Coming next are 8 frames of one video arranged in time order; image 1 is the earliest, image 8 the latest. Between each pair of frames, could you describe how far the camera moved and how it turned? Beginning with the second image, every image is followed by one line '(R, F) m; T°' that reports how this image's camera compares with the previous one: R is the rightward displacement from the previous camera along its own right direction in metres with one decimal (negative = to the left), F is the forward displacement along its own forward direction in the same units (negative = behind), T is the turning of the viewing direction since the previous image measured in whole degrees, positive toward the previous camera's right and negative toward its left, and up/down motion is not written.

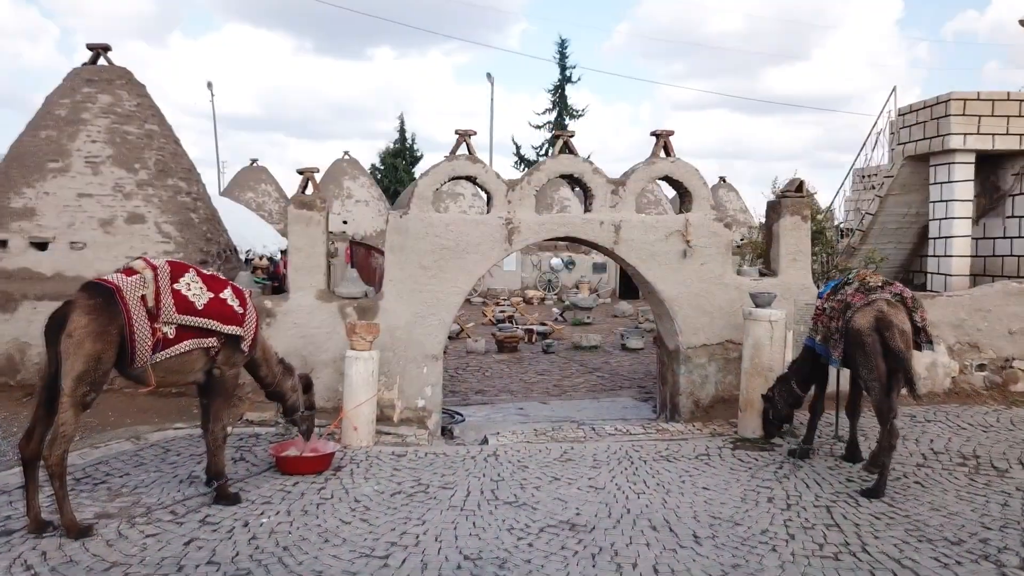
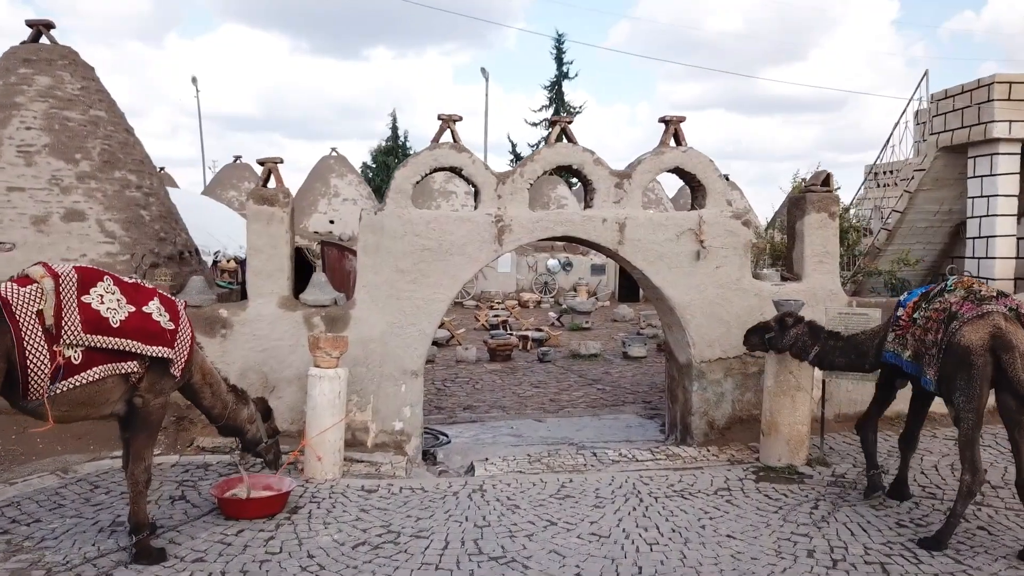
(+0.1, +0.8) m; 0°
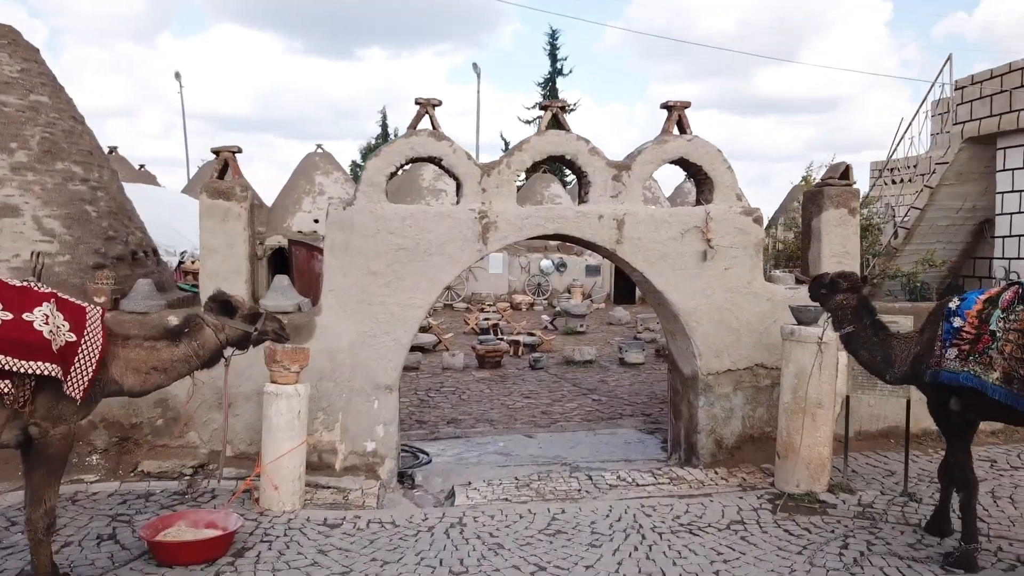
(+0.1, +0.6) m; 0°
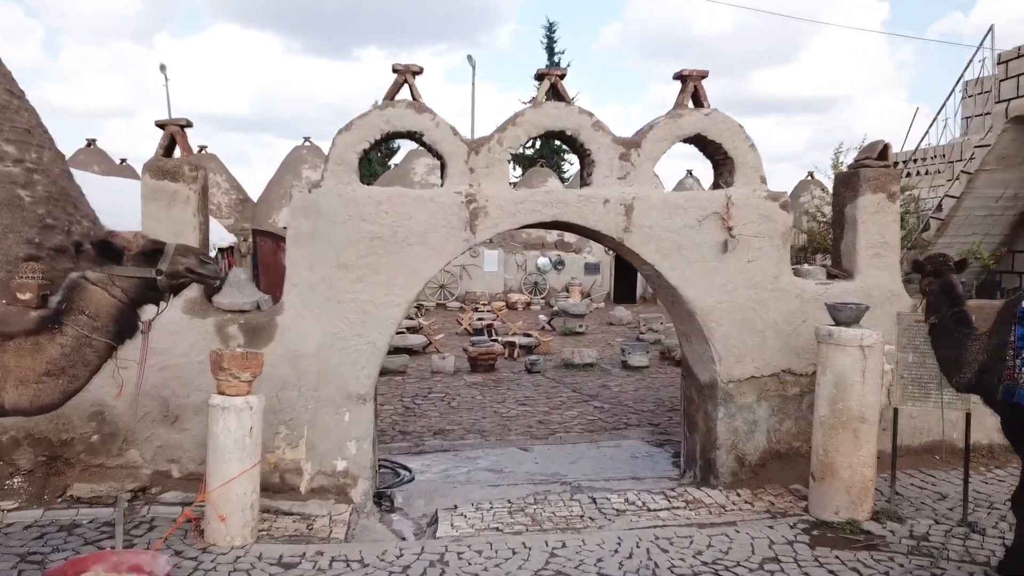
(0.0, +0.7) m; 0°
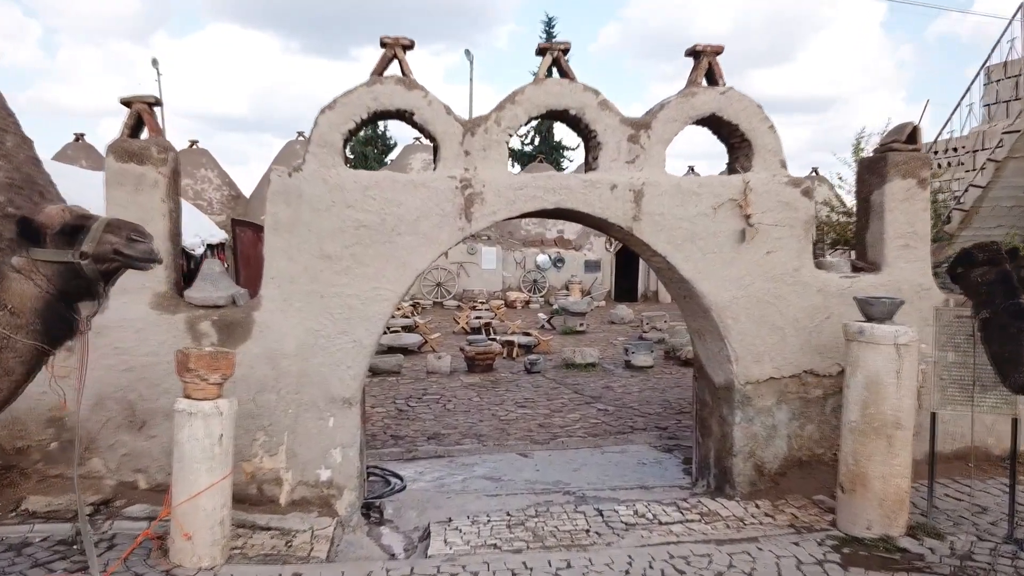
(0.0, +0.4) m; 0°
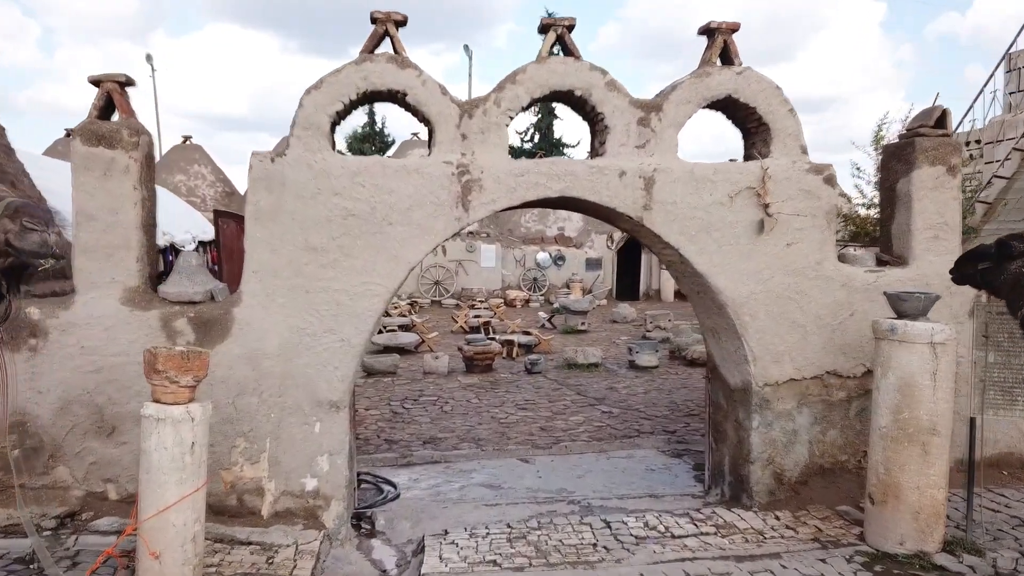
(0.0, +0.3) m; 0°
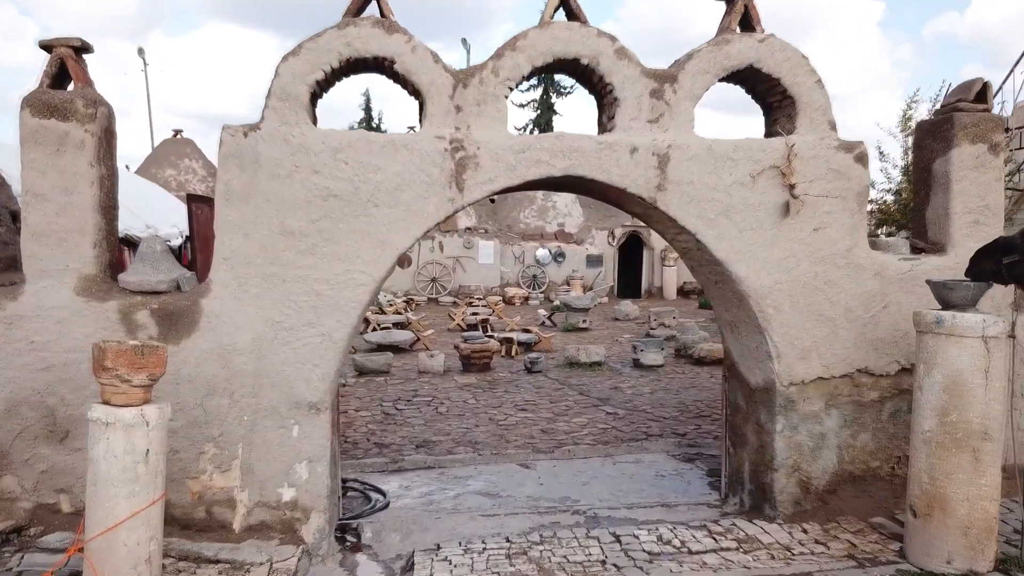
(0.0, +0.4) m; 0°
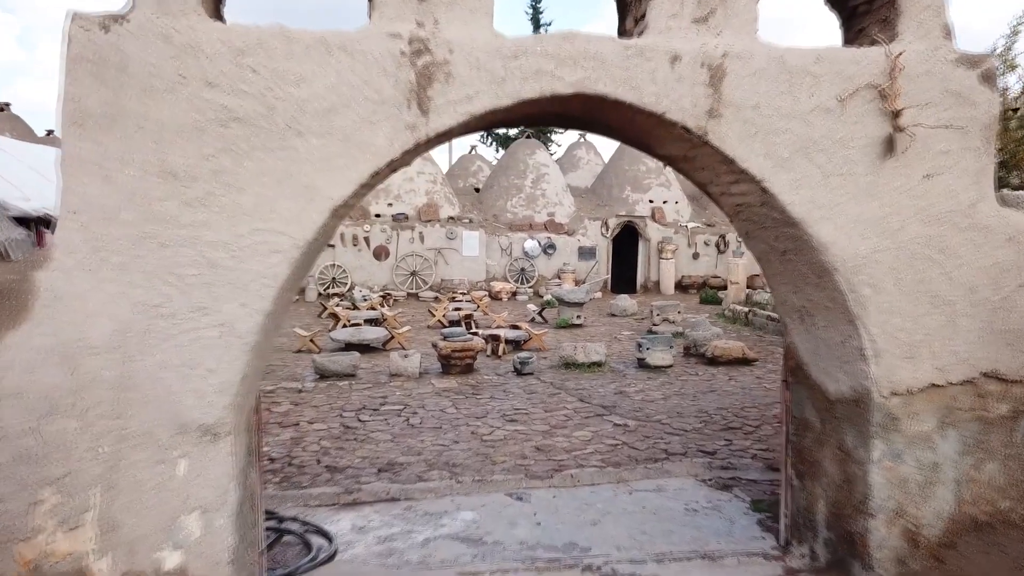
(0.0, +1.1) m; +1°
